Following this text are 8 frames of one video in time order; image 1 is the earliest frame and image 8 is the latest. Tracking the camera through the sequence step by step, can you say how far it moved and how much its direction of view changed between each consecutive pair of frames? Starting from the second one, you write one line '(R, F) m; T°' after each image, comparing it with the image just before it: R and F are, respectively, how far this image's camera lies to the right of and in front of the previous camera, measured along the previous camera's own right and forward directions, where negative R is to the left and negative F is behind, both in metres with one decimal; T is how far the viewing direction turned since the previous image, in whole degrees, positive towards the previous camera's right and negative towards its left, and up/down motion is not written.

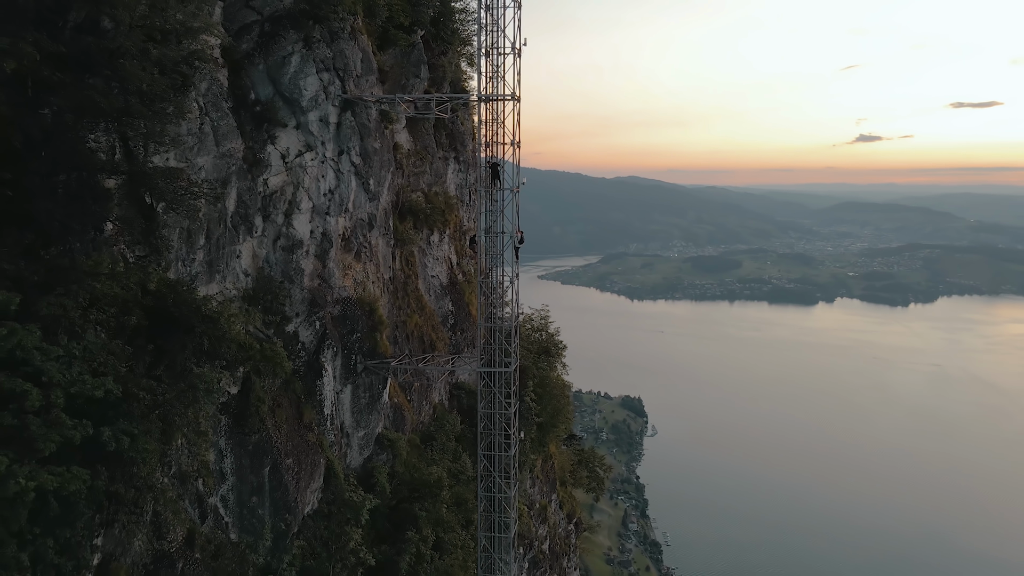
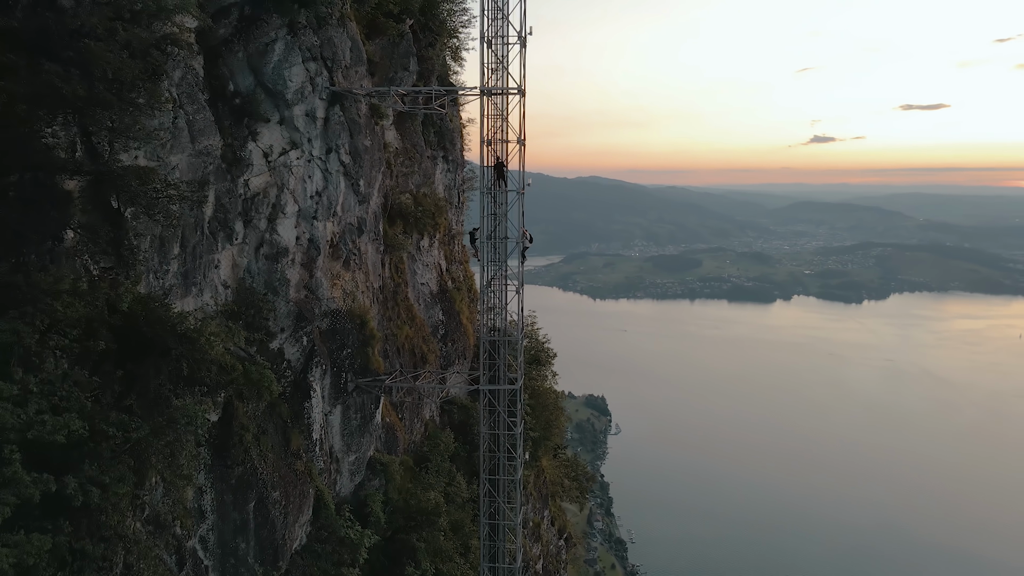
(-0.8, +1.1) m; +3°
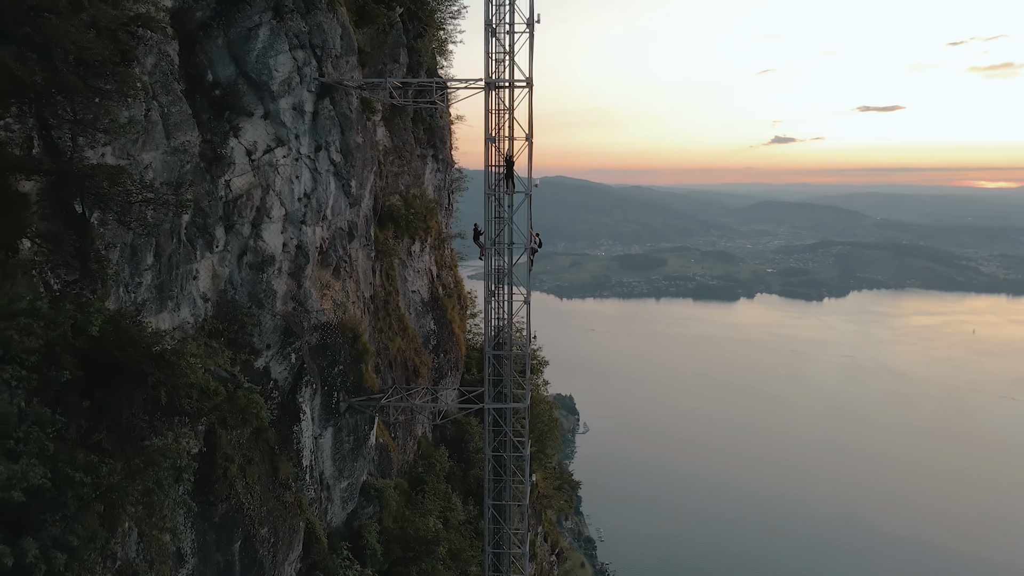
(-0.7, +1.0) m; +3°
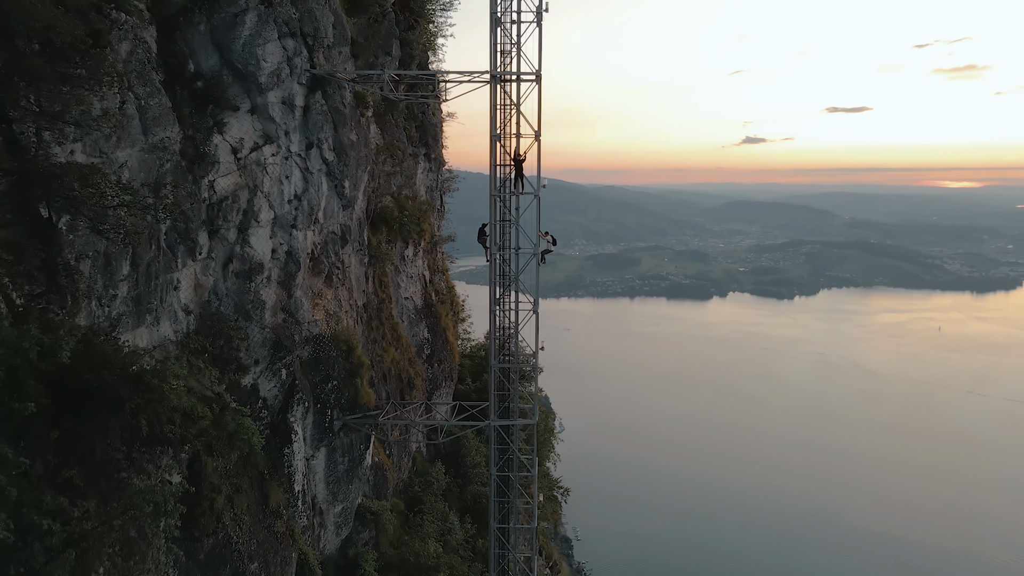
(-0.5, +0.8) m; +2°
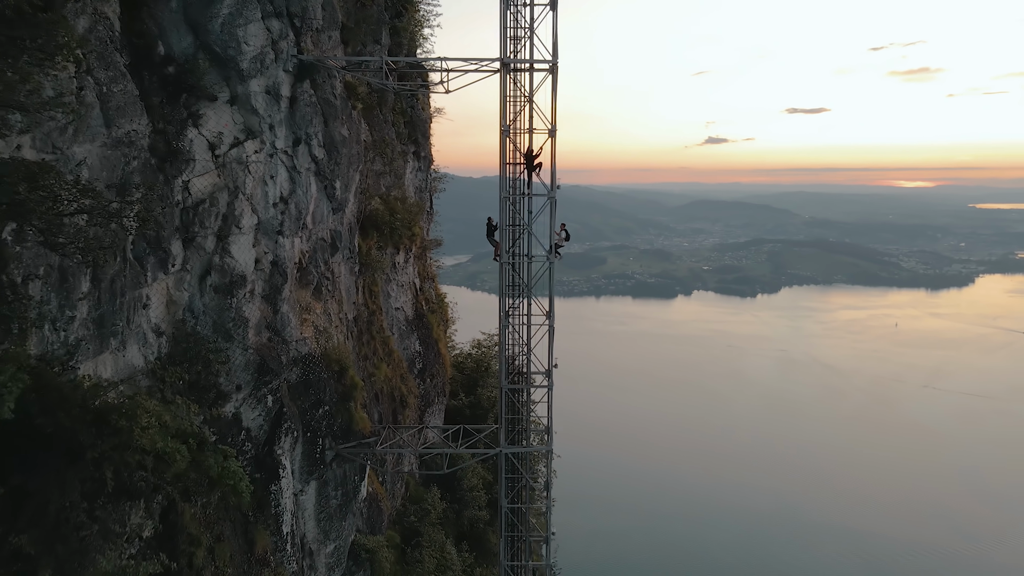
(-0.6, +1.1) m; +3°
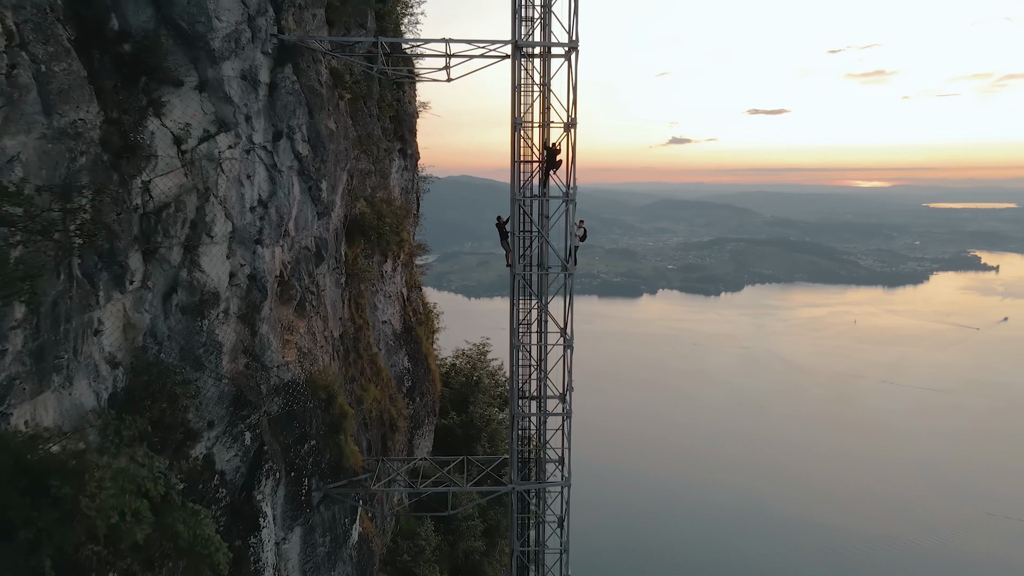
(-0.5, +1.2) m; +3°
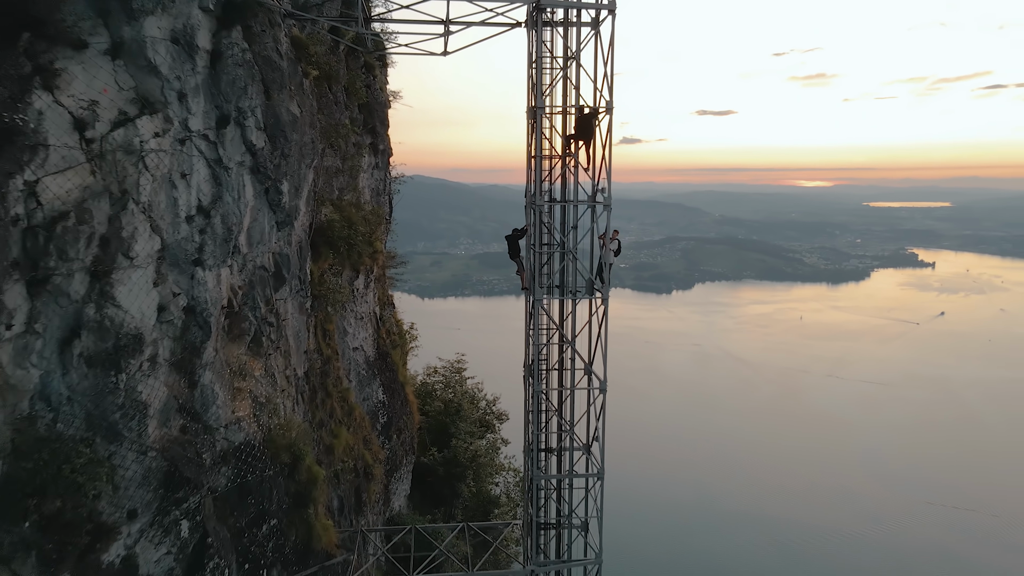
(-0.6, +1.9) m; +4°
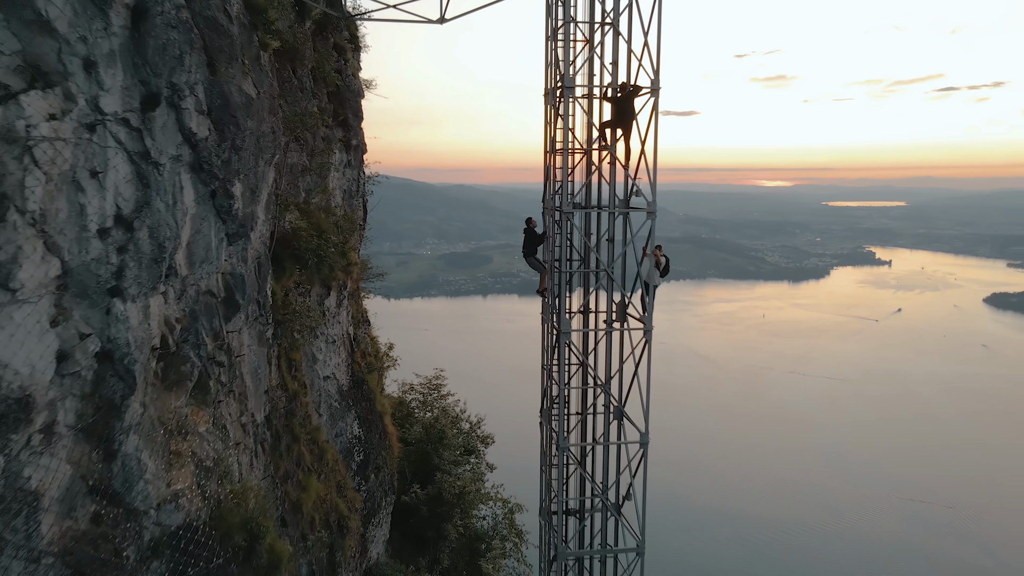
(-0.4, +1.5) m; +3°
